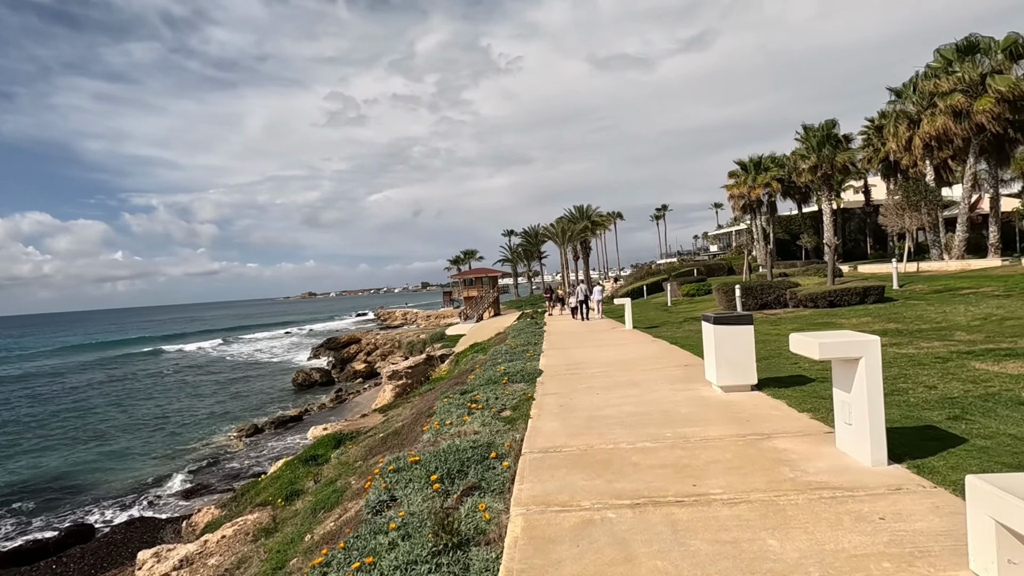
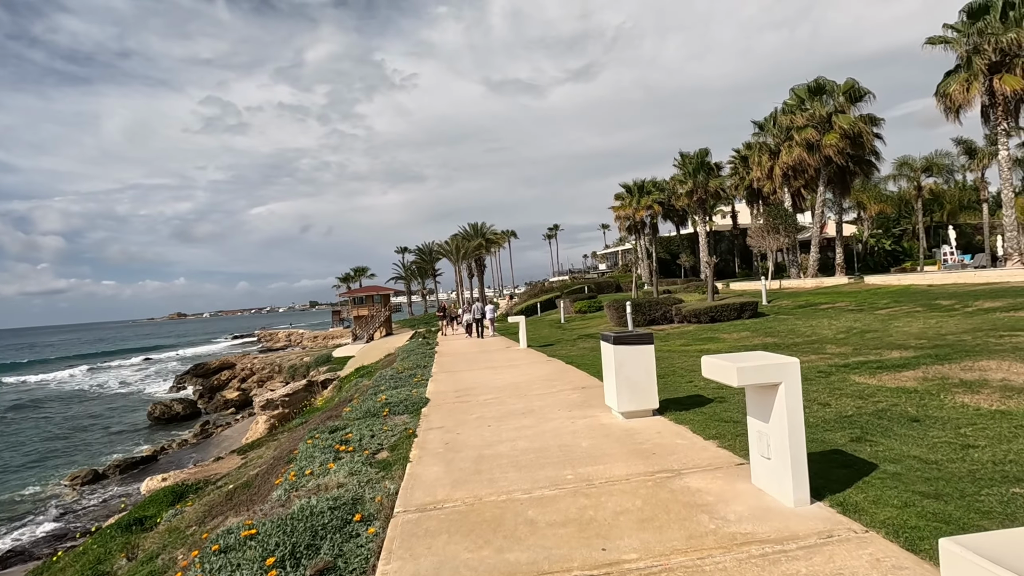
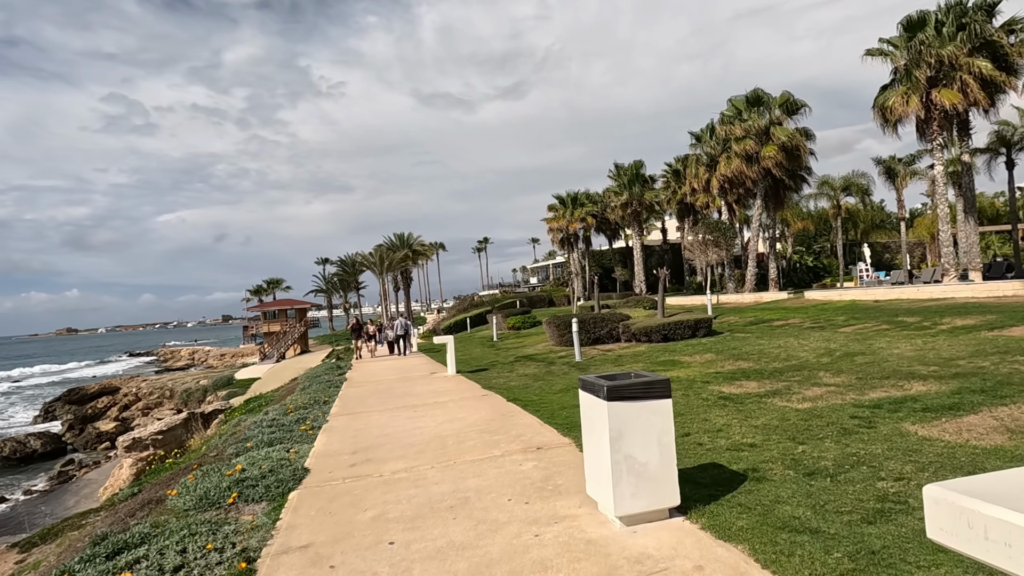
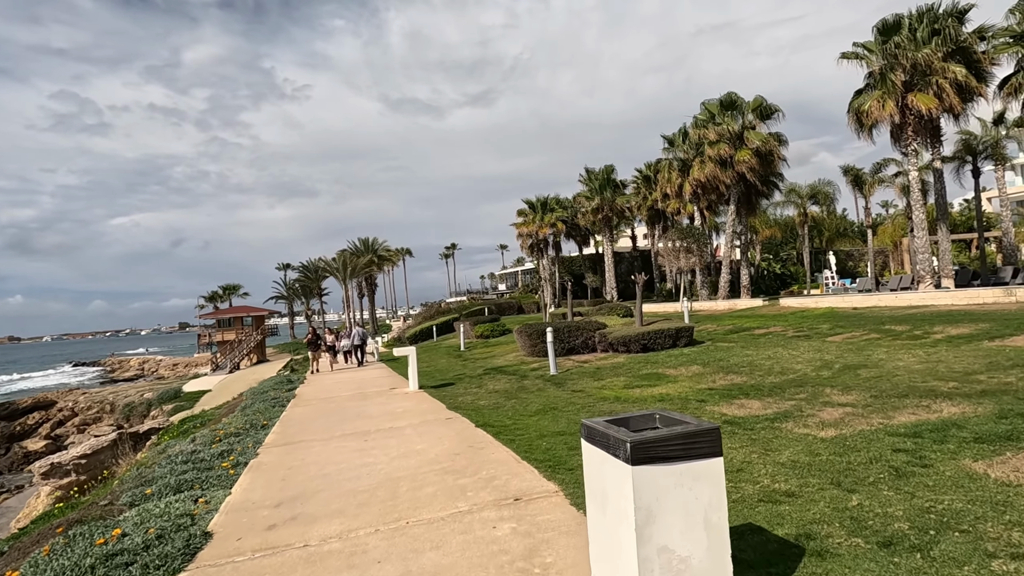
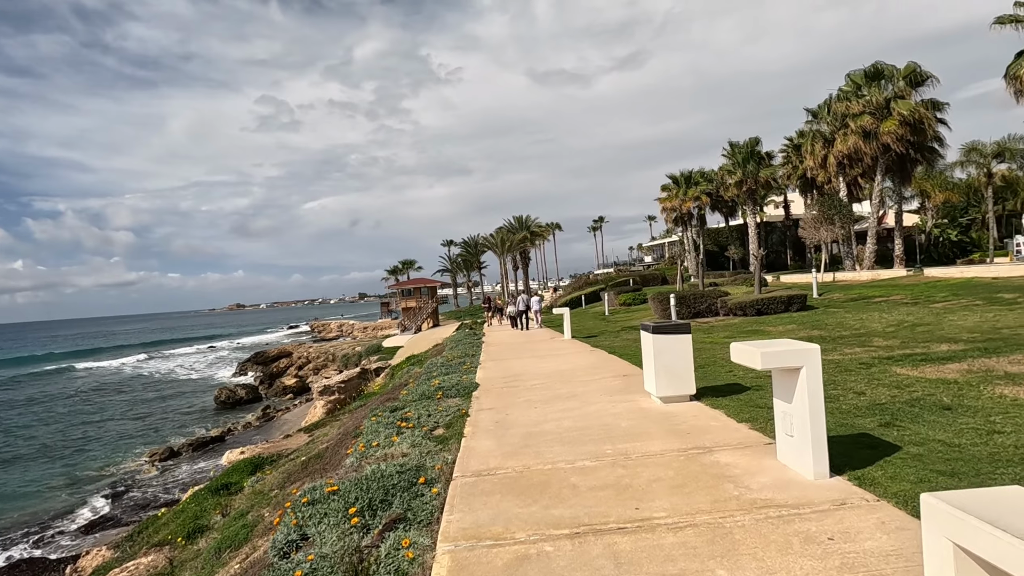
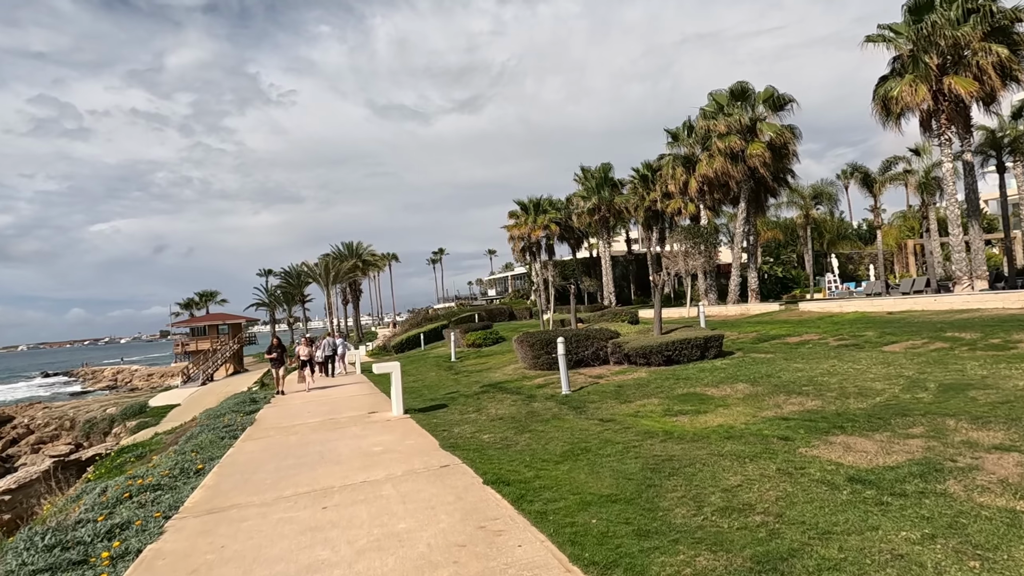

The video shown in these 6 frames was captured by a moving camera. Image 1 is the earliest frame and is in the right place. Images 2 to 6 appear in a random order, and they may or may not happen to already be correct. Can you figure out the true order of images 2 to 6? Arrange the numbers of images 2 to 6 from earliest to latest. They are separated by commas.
5, 2, 3, 4, 6
